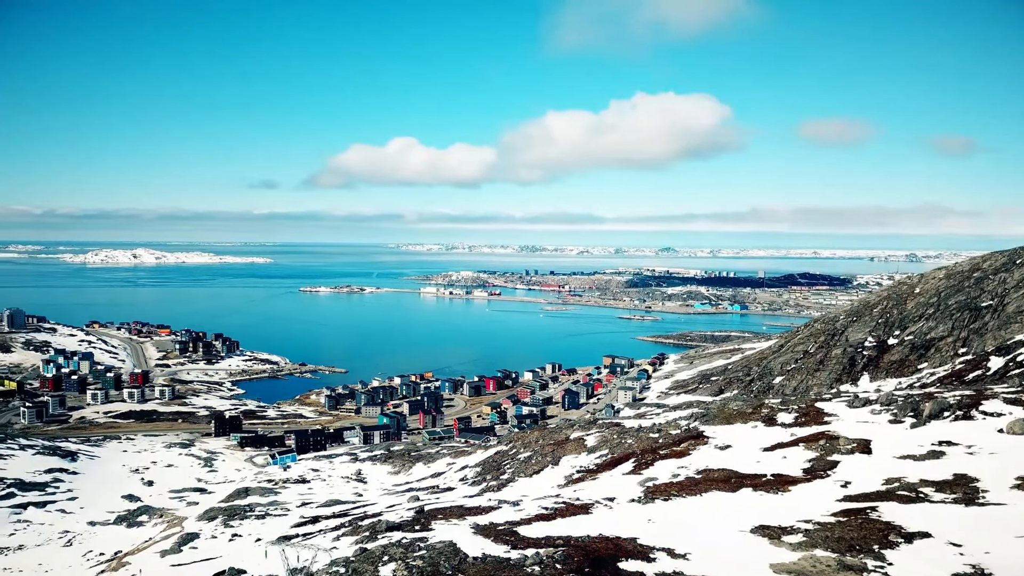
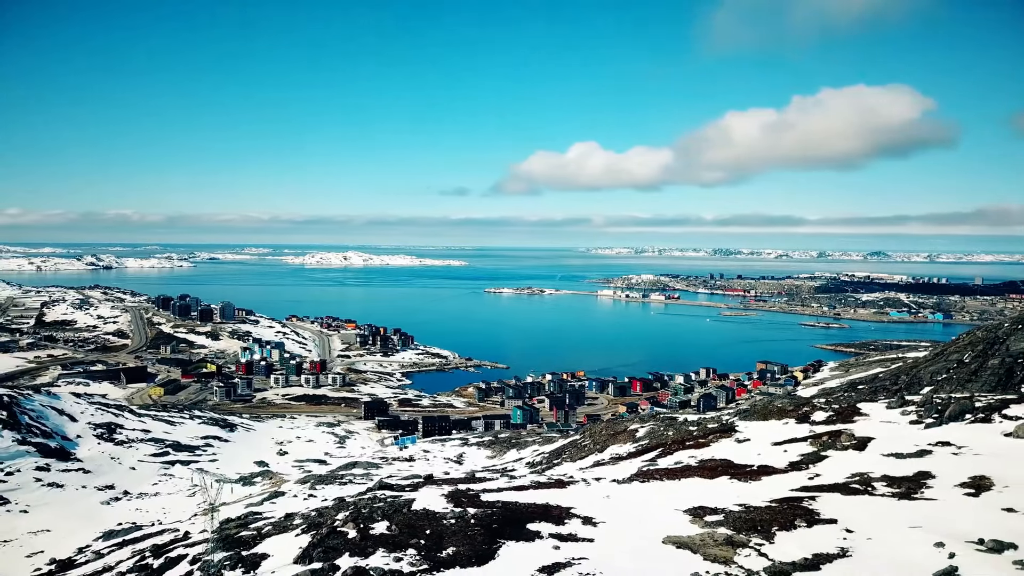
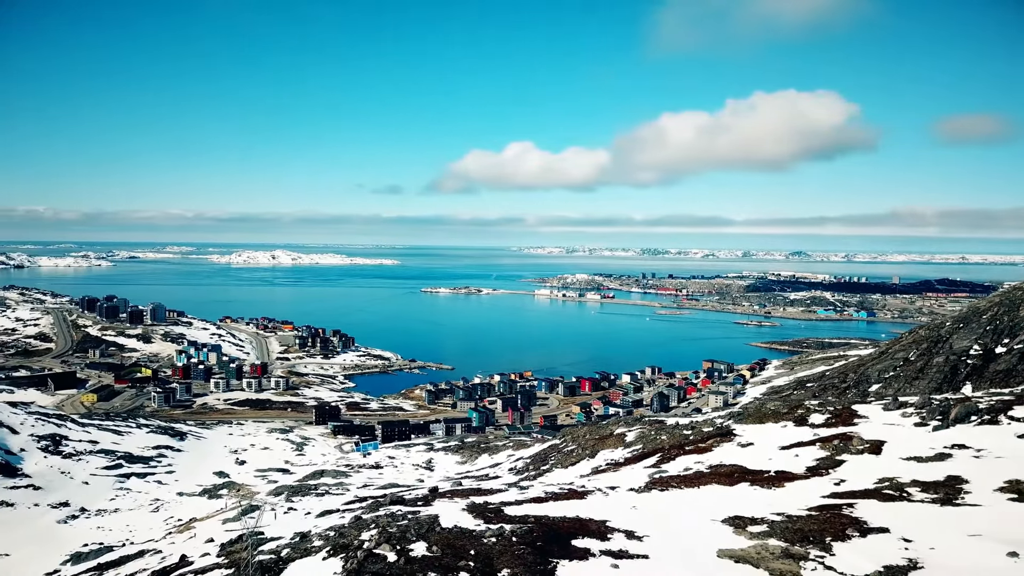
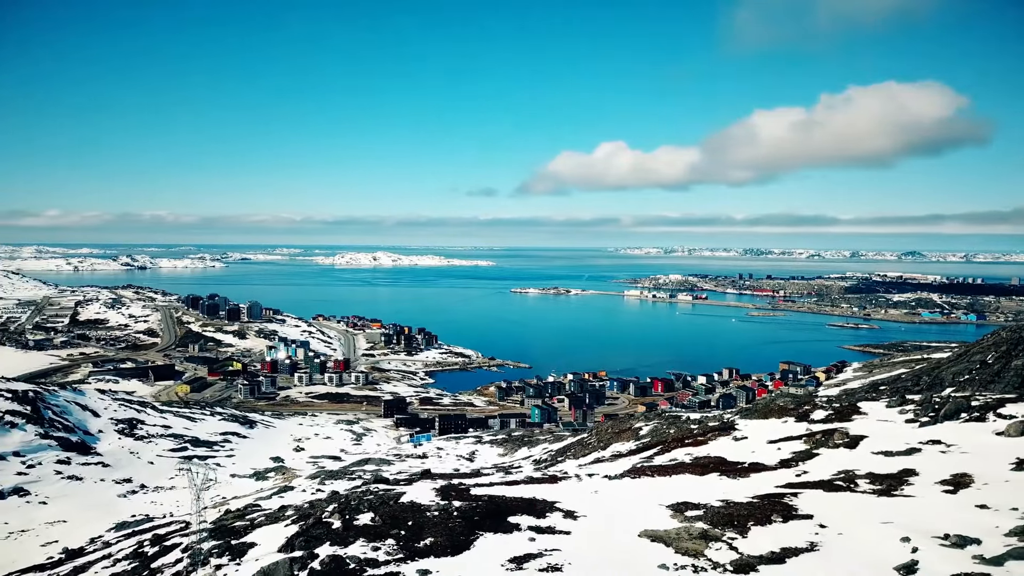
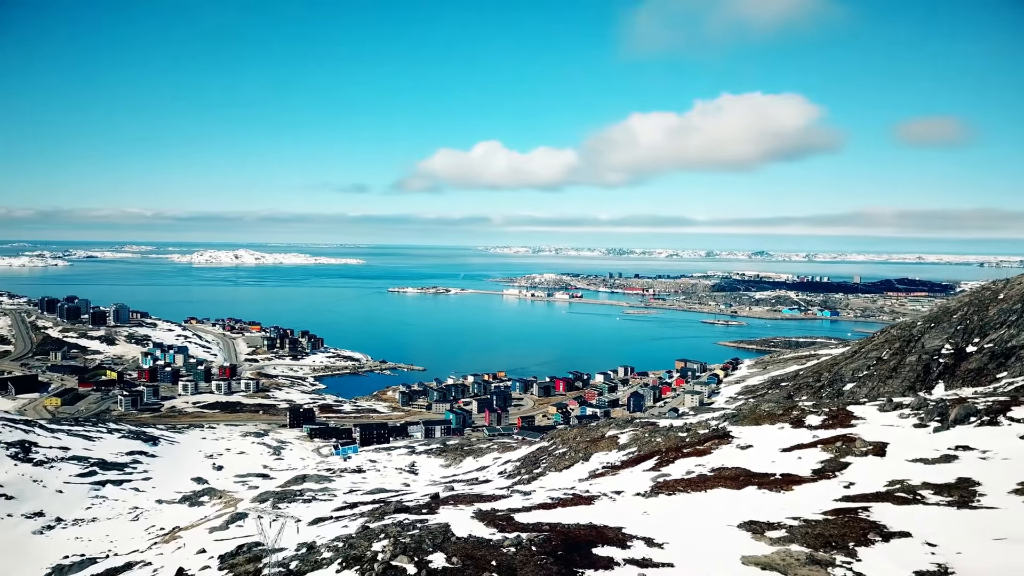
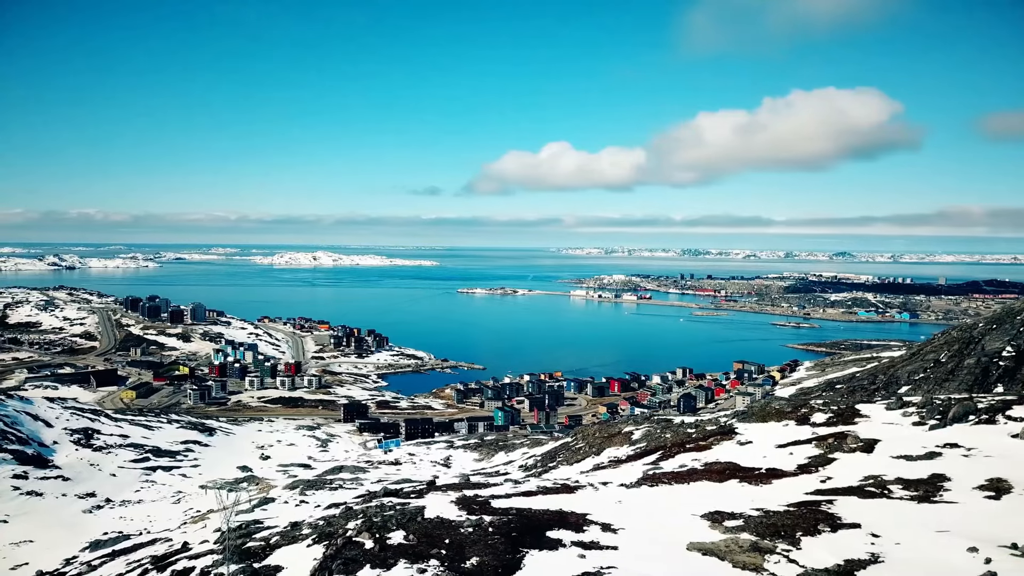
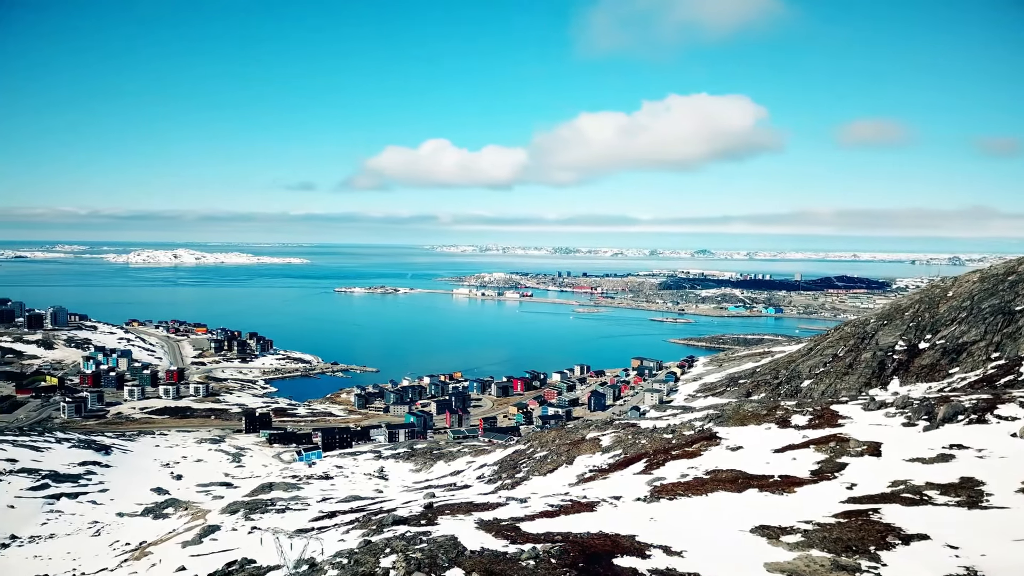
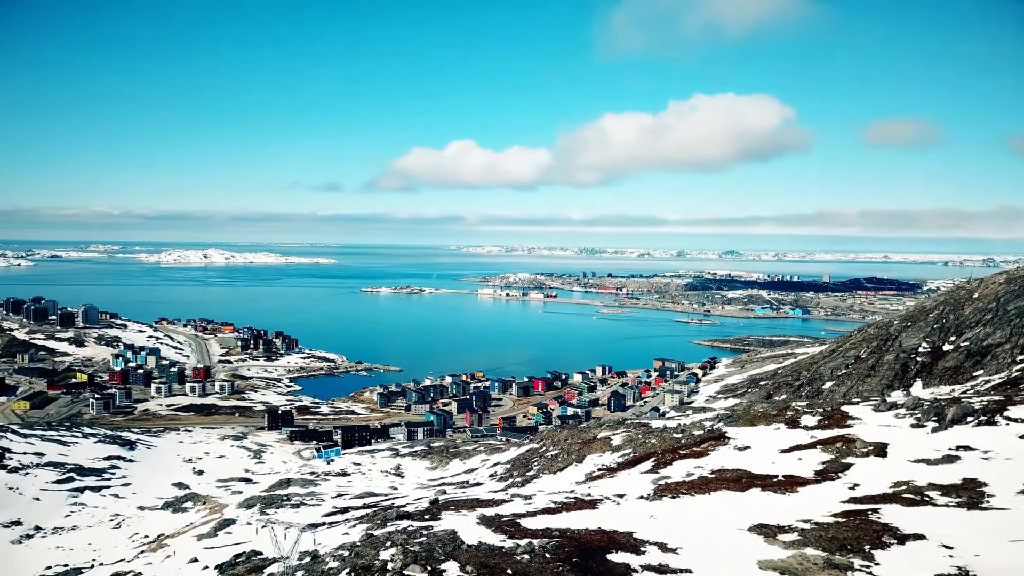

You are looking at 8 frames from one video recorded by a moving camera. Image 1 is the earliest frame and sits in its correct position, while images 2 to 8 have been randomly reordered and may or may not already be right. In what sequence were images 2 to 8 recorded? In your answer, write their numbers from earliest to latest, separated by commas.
7, 8, 5, 3, 6, 2, 4
